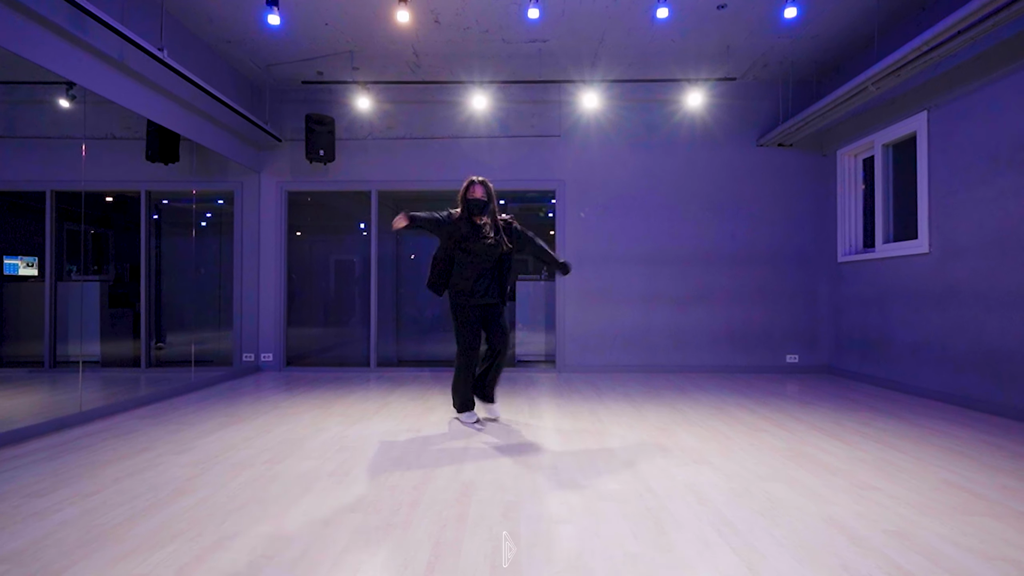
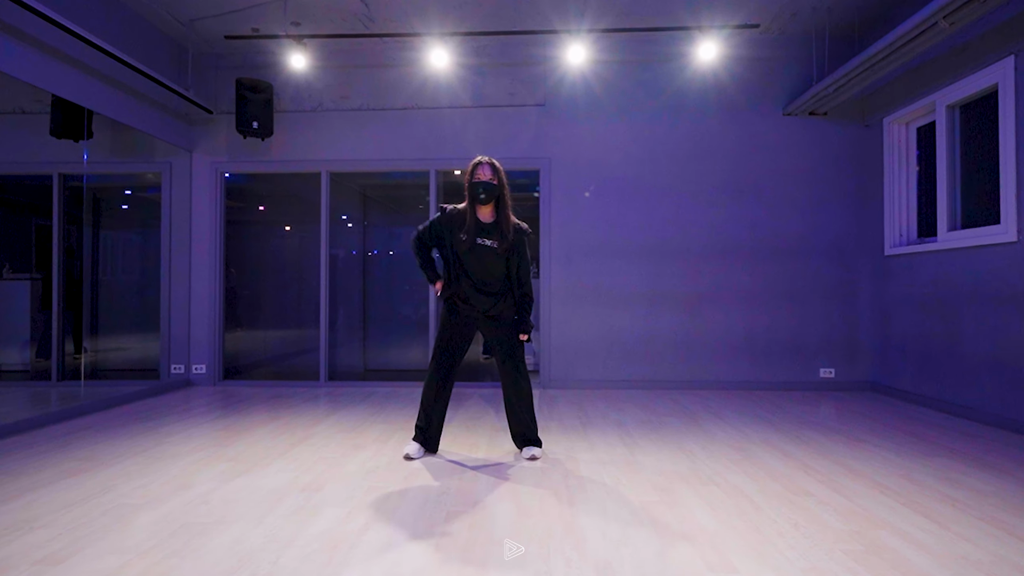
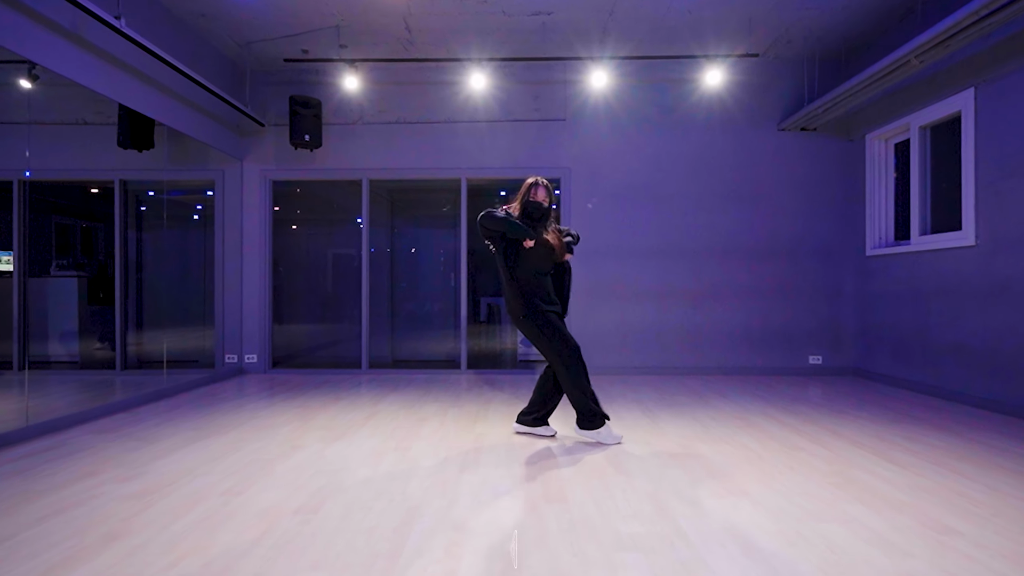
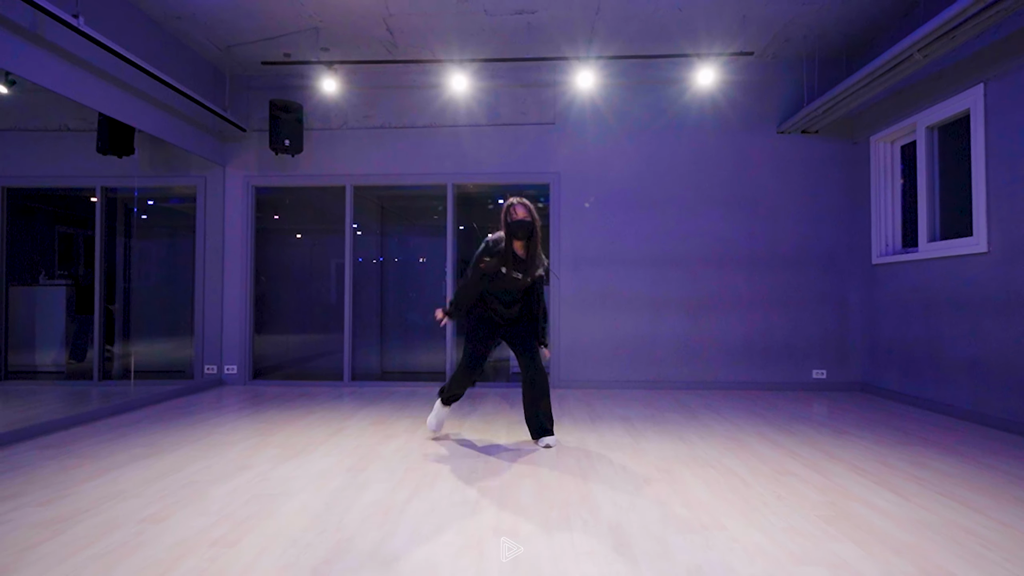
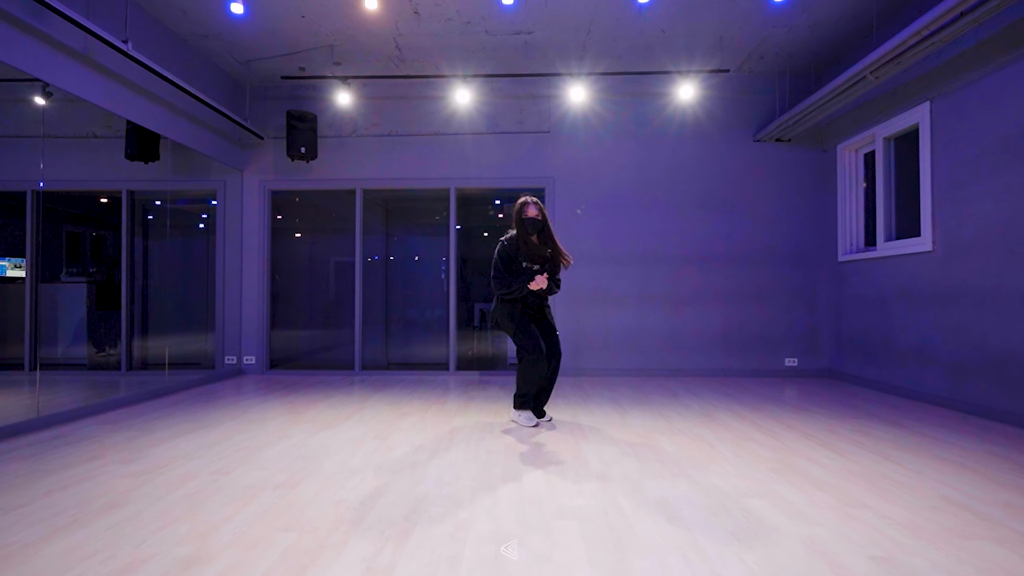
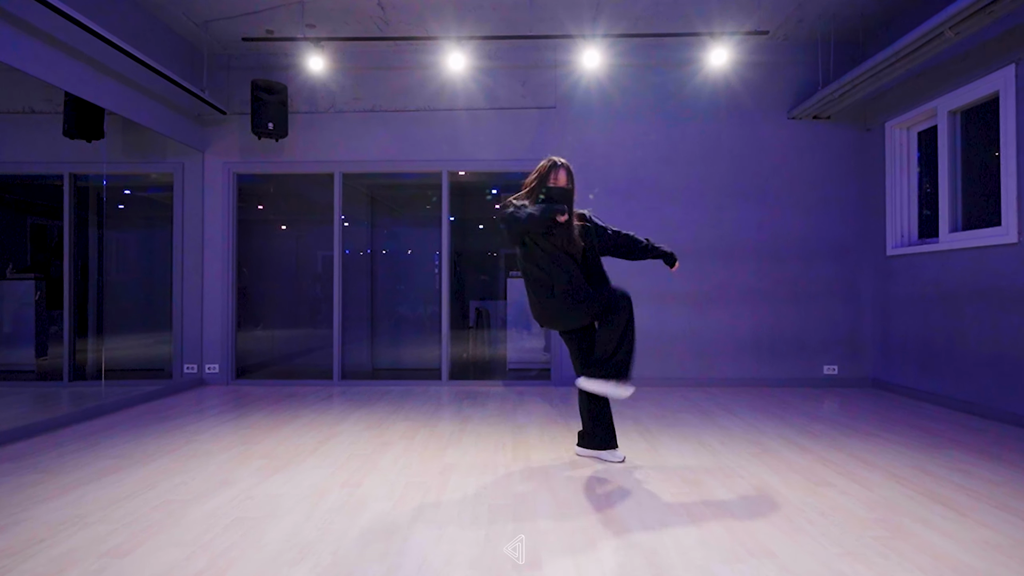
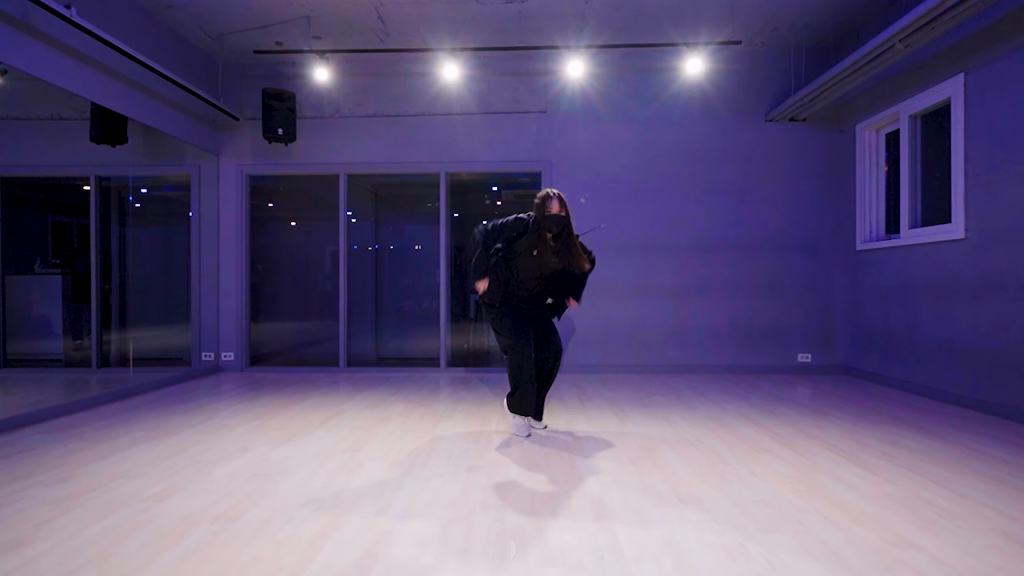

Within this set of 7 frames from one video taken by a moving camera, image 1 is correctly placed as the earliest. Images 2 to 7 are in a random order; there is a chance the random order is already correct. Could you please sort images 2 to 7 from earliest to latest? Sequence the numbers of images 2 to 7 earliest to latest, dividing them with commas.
3, 6, 5, 7, 2, 4
